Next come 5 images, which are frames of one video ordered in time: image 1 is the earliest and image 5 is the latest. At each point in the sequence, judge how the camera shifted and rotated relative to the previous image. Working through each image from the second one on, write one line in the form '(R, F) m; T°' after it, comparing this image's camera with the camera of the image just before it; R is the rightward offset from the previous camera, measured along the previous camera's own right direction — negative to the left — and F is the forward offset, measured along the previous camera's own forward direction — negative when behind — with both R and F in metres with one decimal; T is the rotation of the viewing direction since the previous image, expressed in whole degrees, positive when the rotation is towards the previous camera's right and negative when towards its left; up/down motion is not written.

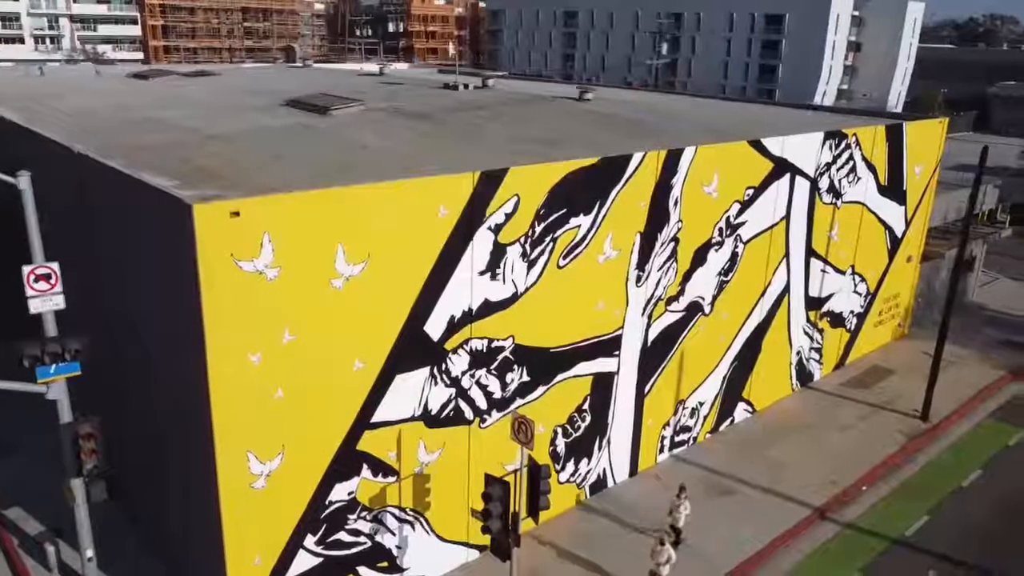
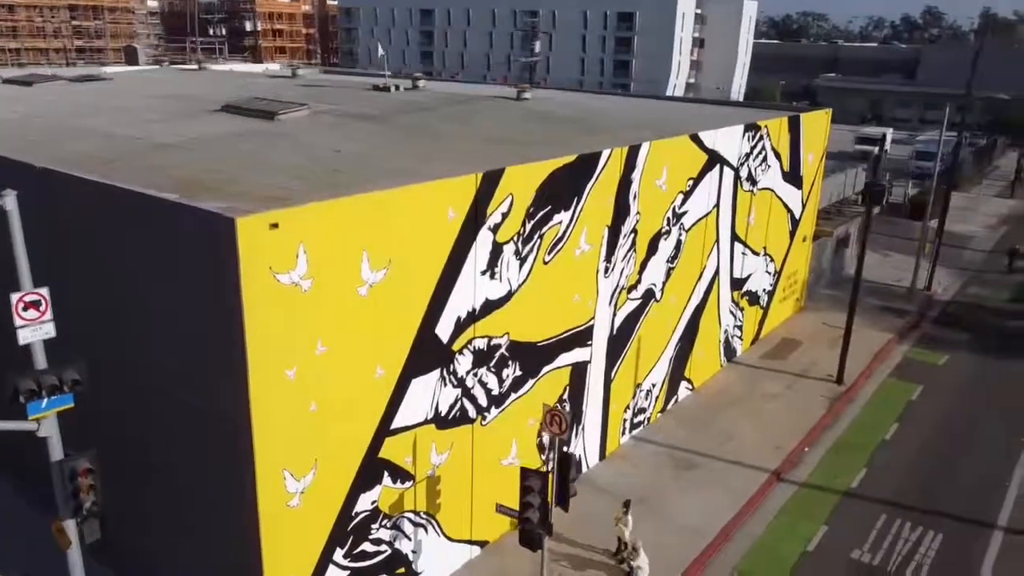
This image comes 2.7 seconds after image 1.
(-2.3, -0.1) m; +11°
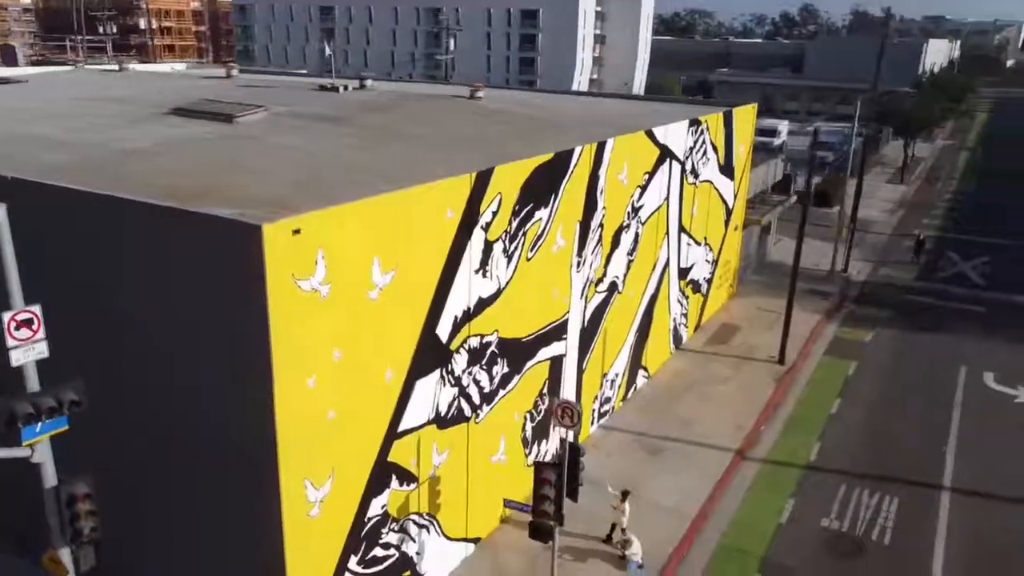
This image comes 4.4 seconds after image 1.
(-1.5, -0.1) m; +7°
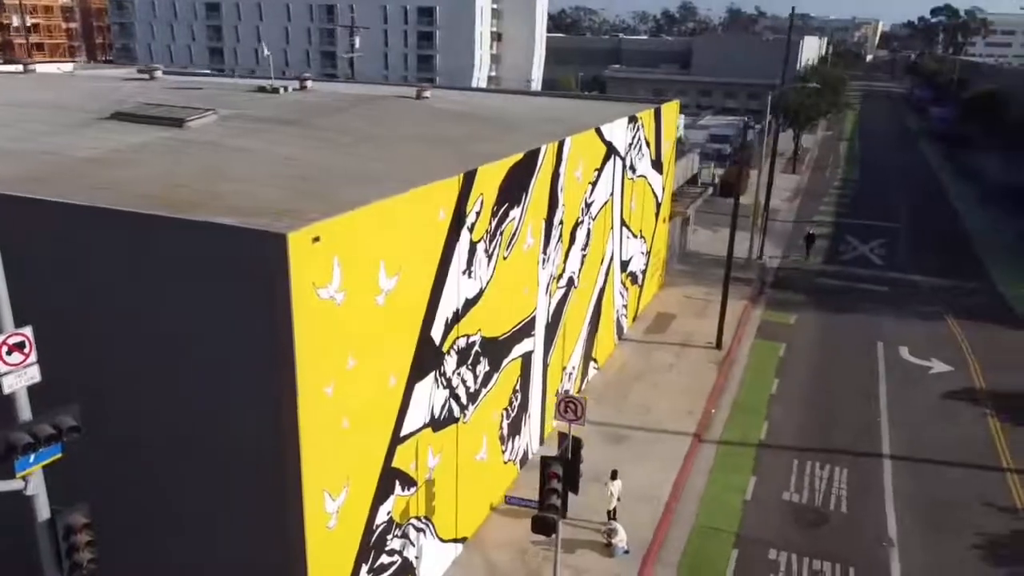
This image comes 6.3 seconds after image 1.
(-1.5, 0.0) m; +8°
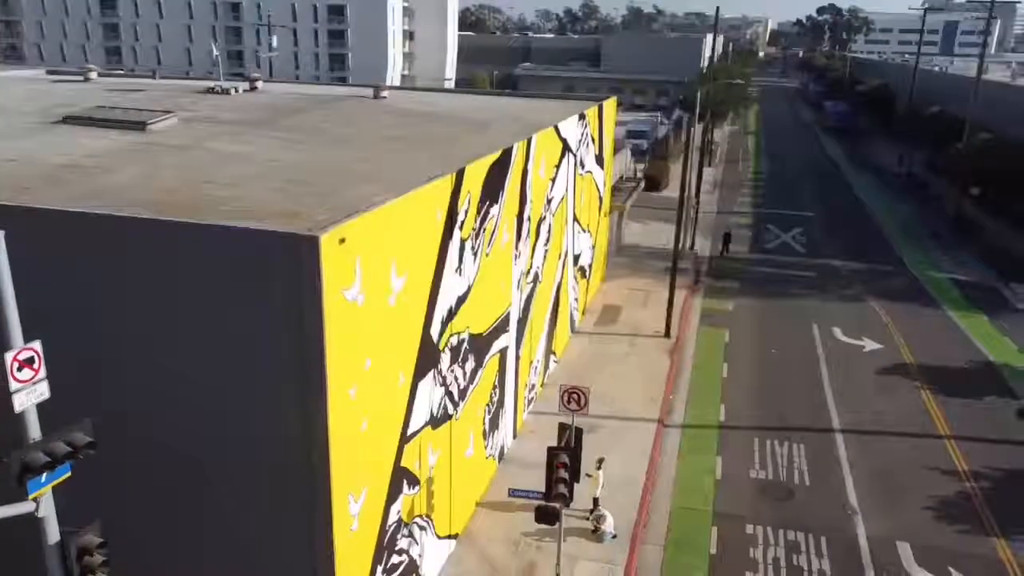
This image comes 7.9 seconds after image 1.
(-1.3, -0.1) m; +7°
